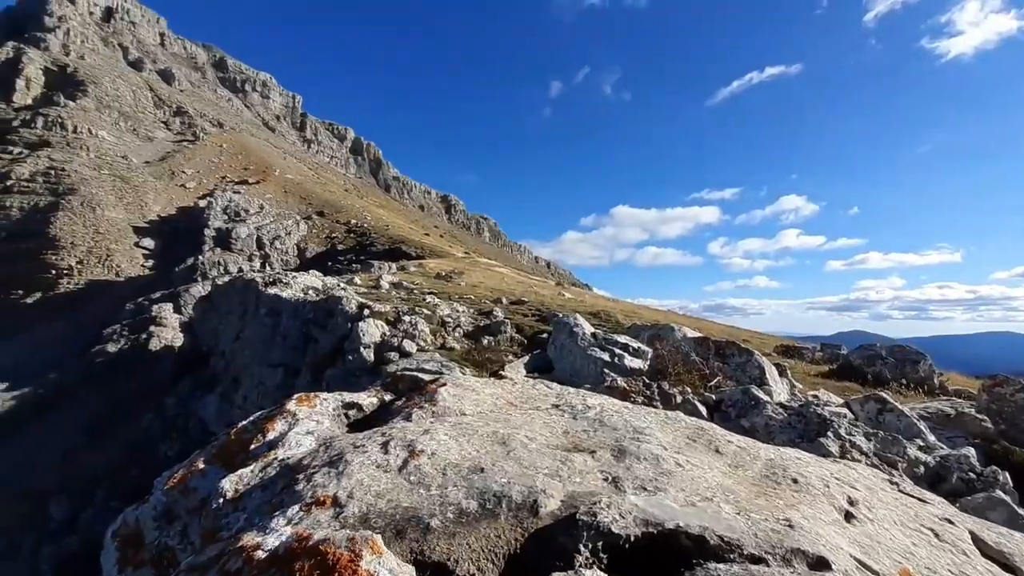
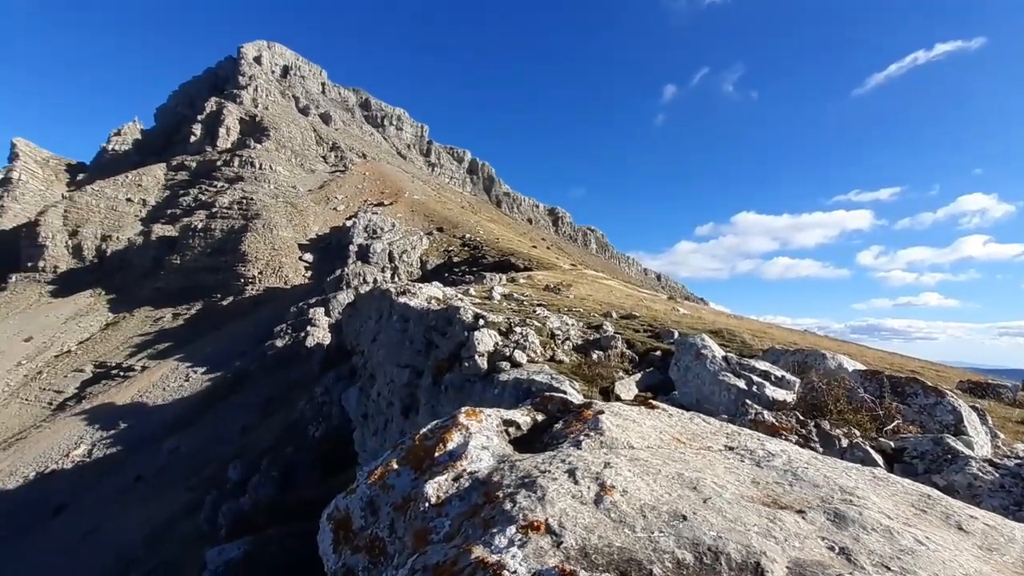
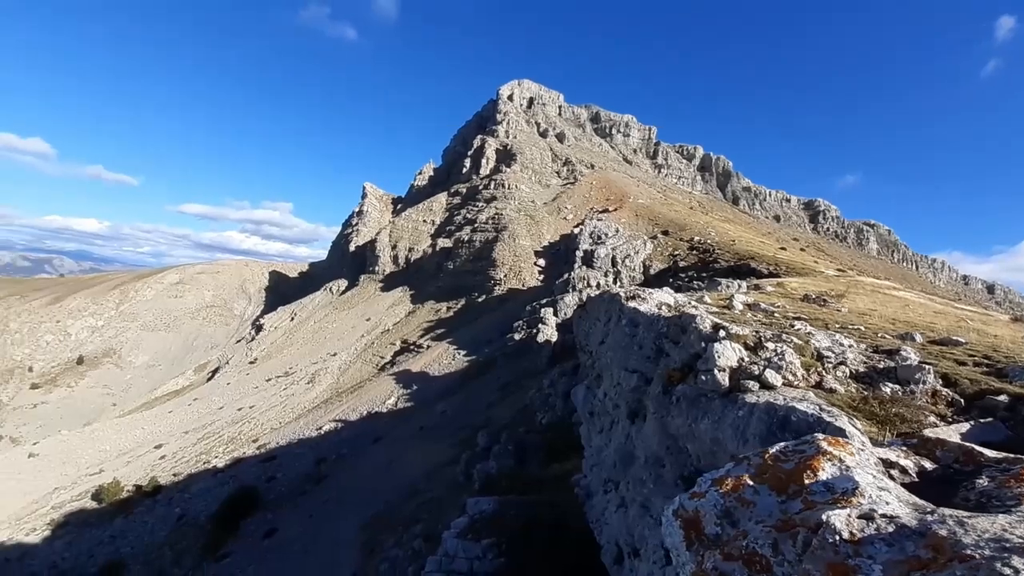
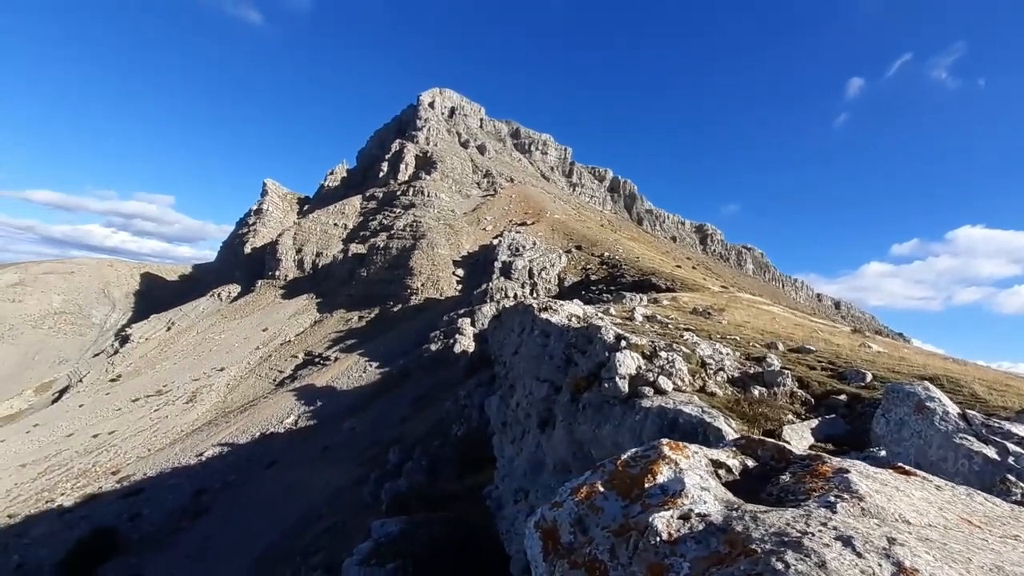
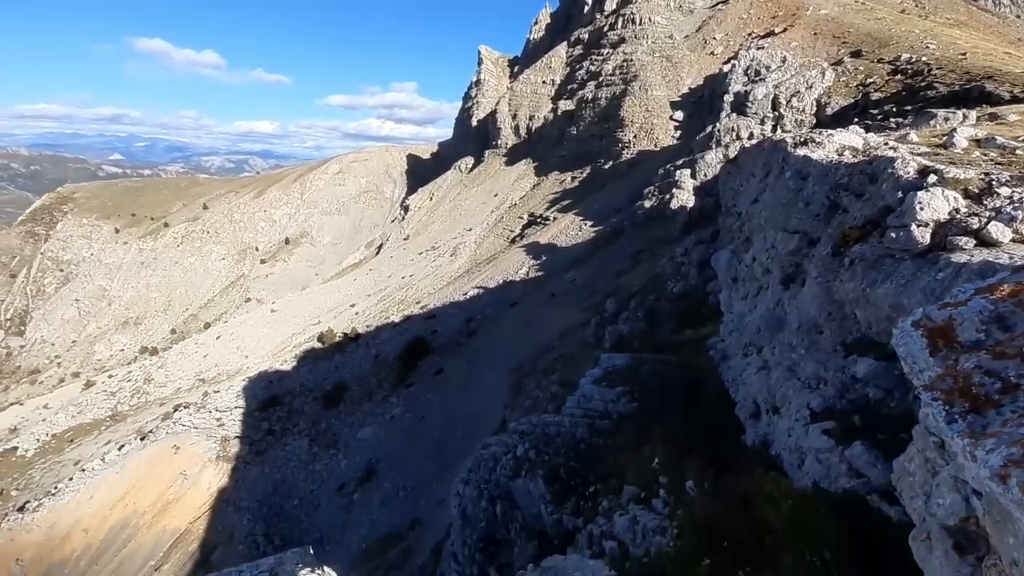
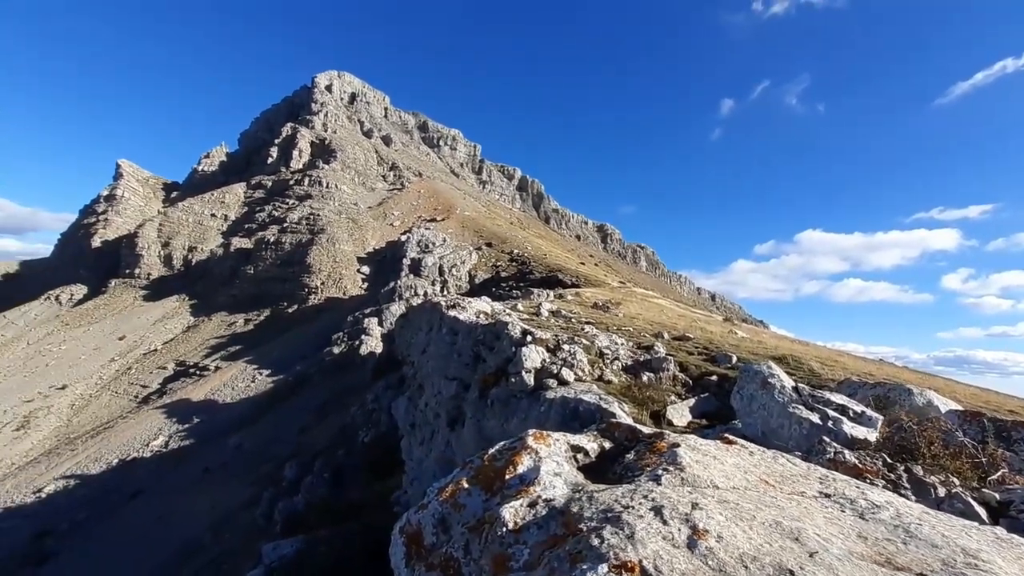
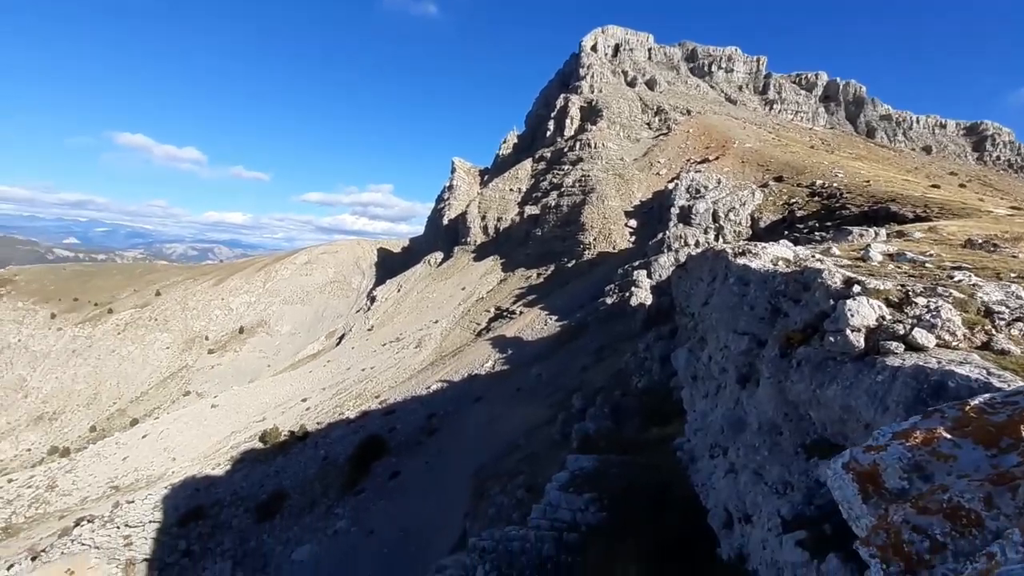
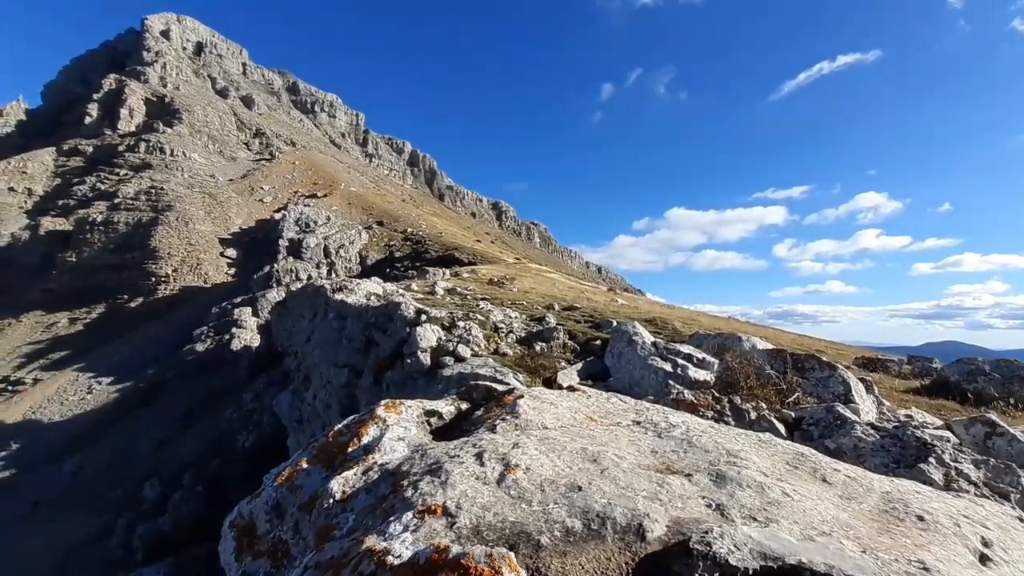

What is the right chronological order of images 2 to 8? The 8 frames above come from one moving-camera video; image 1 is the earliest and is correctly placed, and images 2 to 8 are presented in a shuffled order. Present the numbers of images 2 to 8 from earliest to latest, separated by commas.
8, 2, 6, 4, 3, 7, 5
